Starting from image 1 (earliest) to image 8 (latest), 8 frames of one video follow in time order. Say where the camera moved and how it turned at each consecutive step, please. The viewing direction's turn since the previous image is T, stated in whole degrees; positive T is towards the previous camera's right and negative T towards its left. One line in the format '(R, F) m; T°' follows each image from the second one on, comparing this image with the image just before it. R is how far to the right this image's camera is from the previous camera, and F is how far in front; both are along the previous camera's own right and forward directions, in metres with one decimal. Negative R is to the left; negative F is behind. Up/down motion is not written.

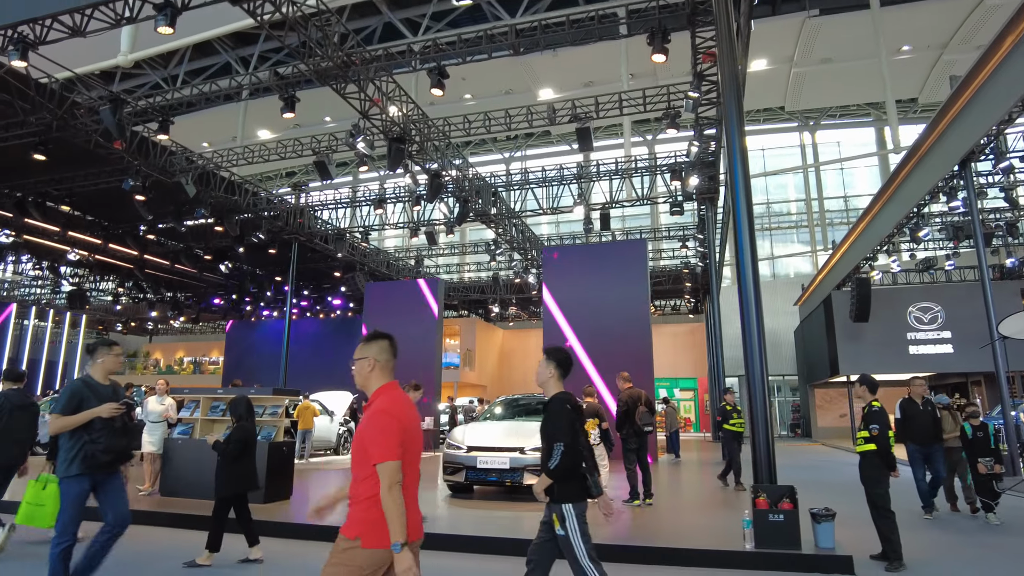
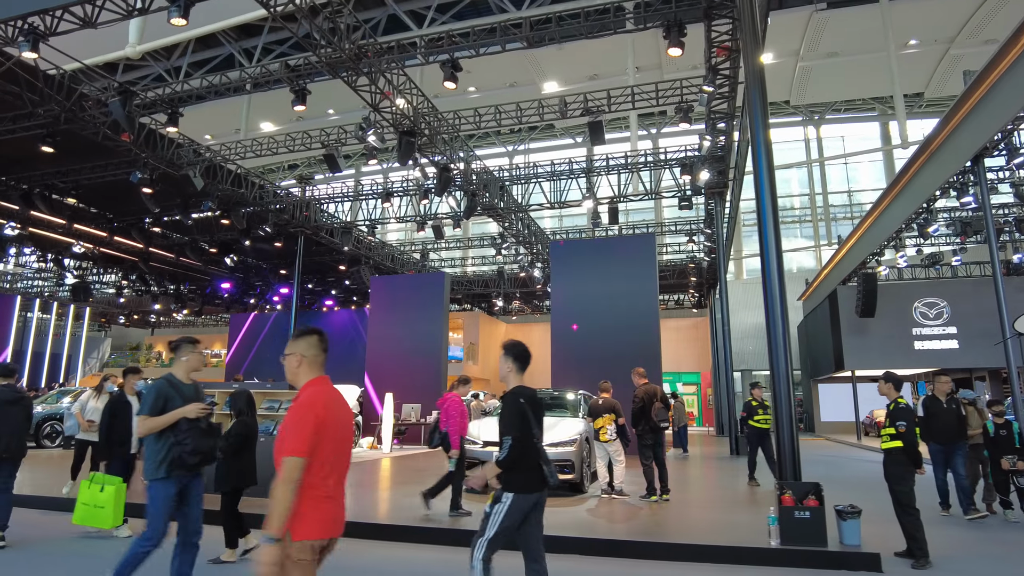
(-0.2, 0.0) m; 0°
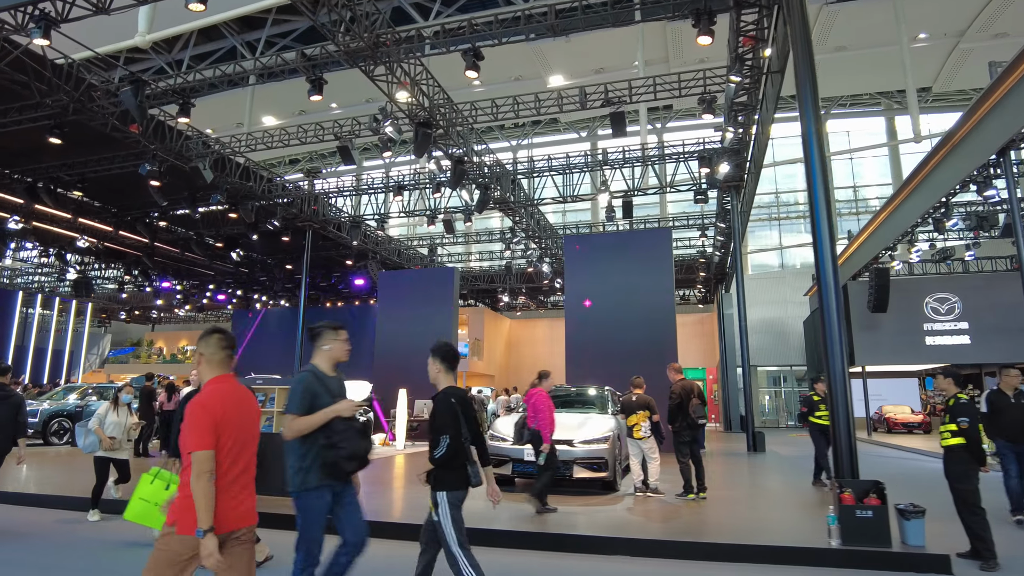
(-0.4, +0.2) m; 0°
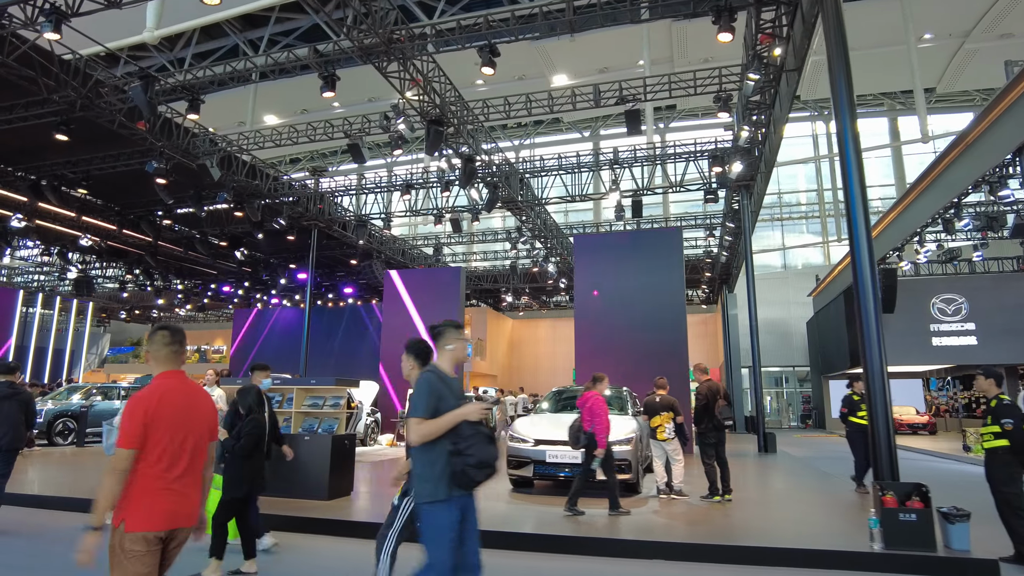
(-0.3, +0.1) m; 0°
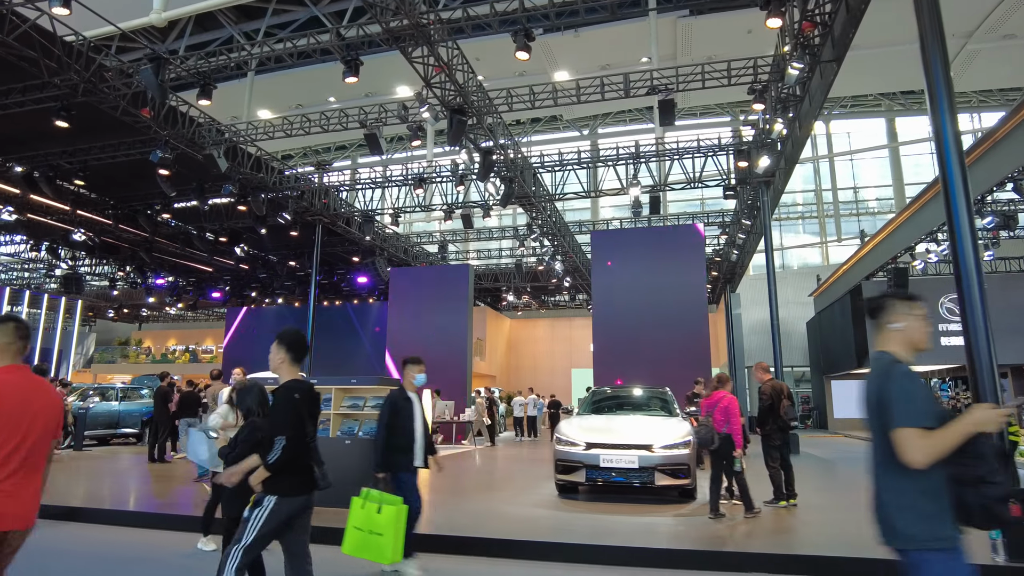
(-0.7, +0.4) m; +1°
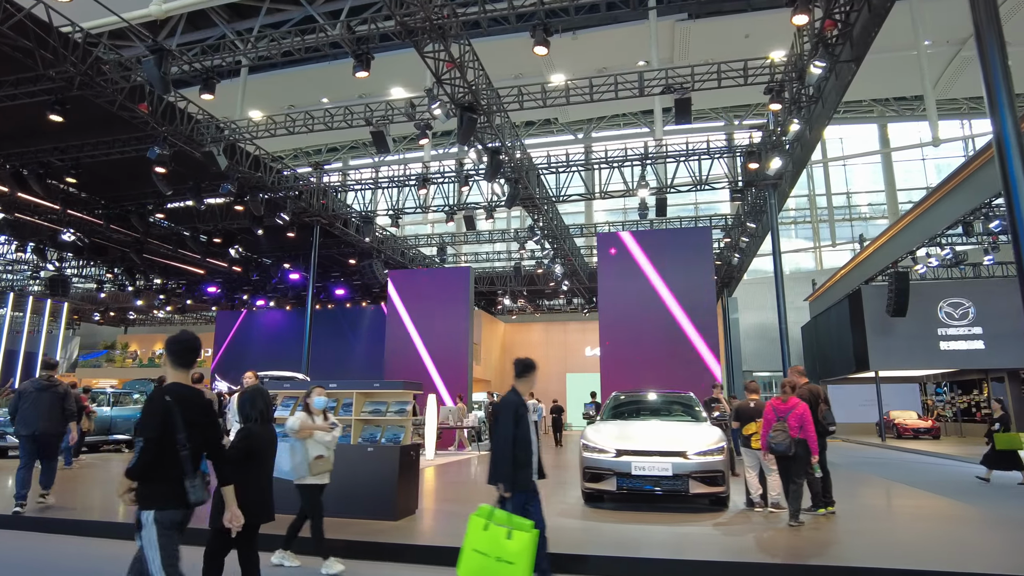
(-0.4, +0.3) m; +1°
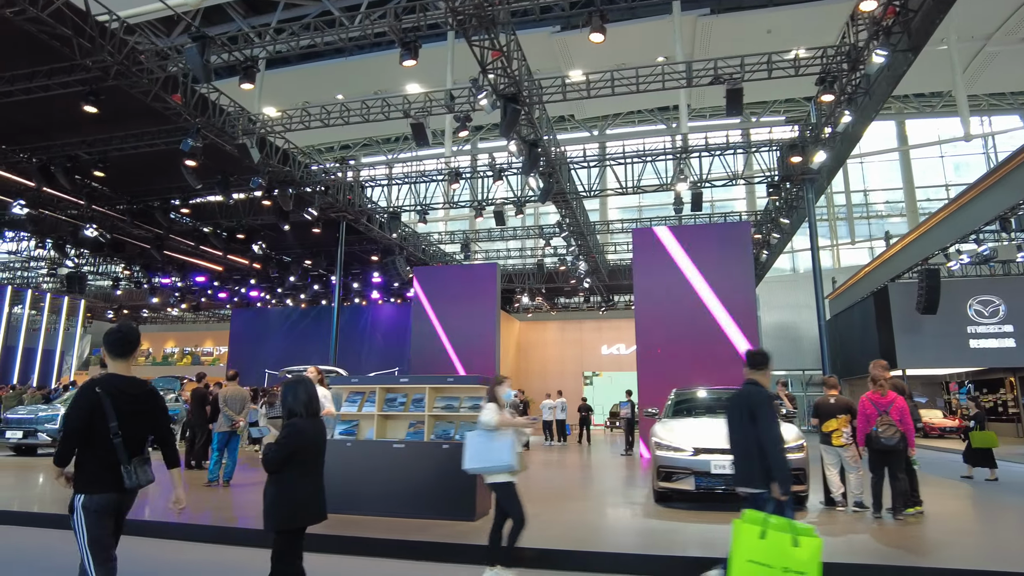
(-0.7, +0.2) m; 0°
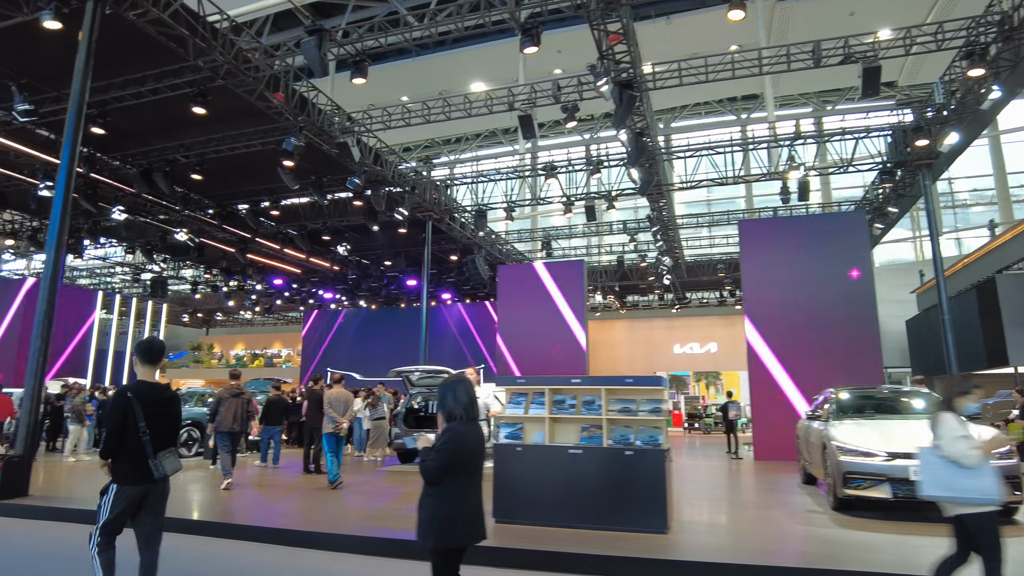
(-1.1, +0.4) m; -4°
